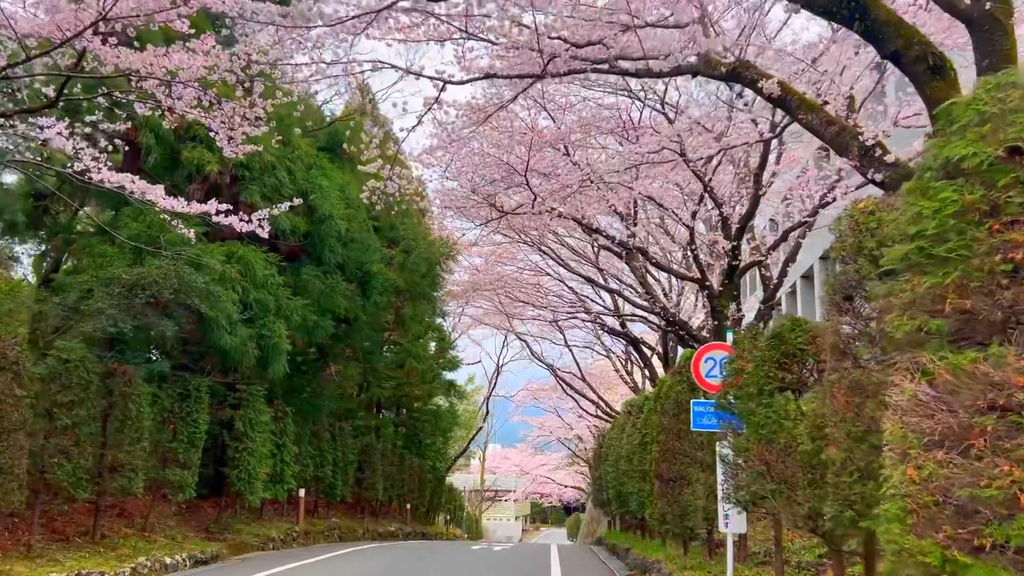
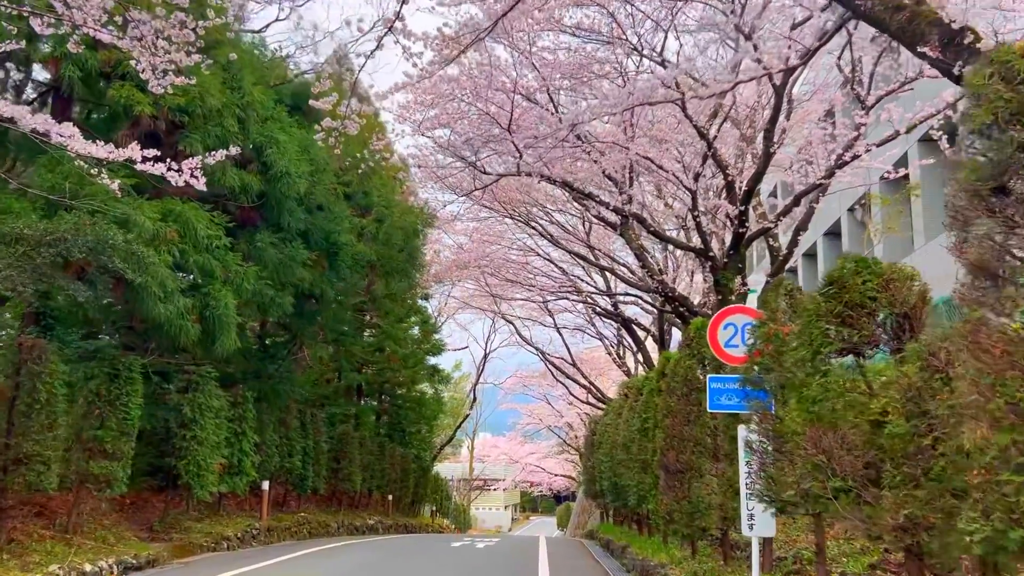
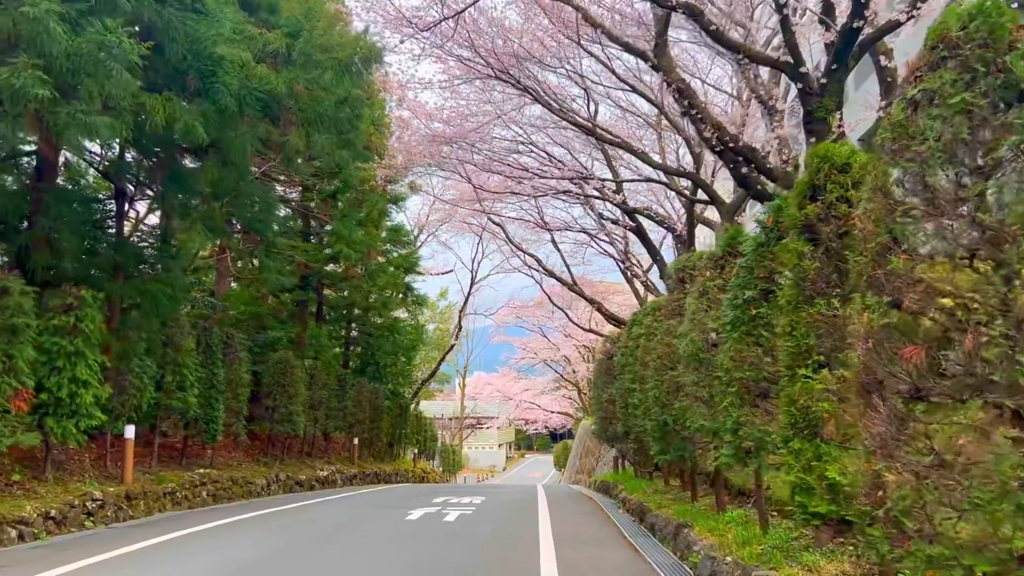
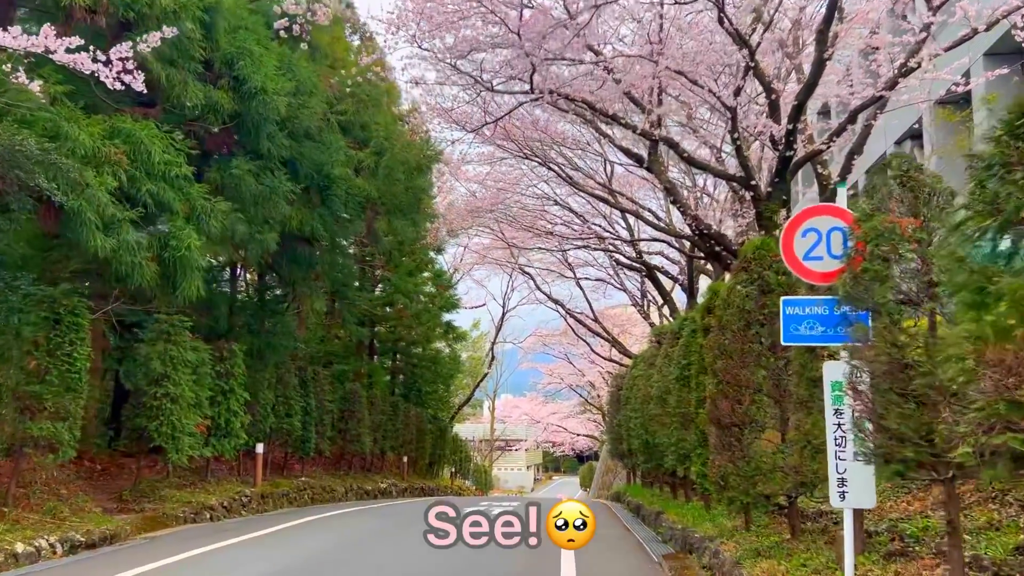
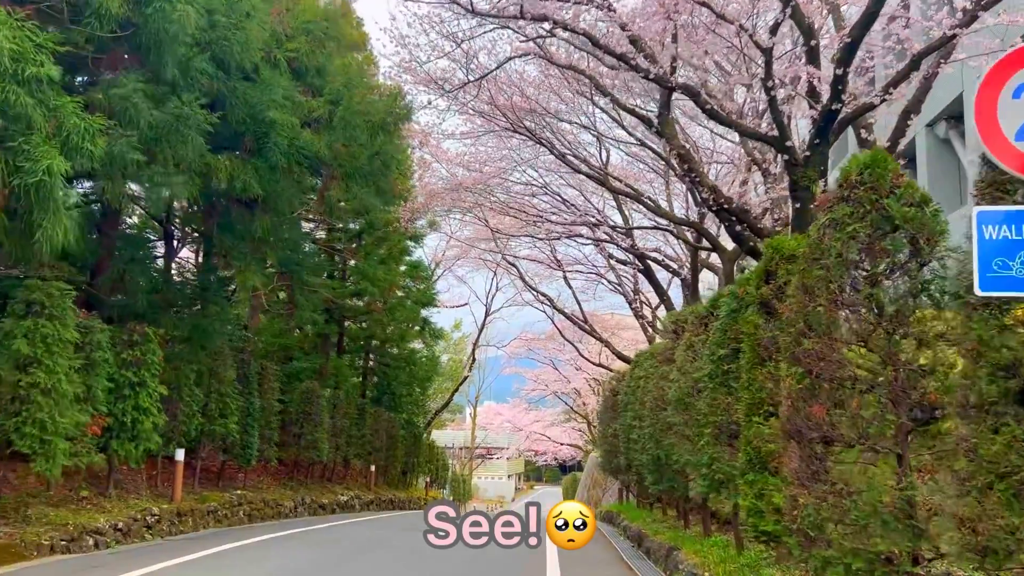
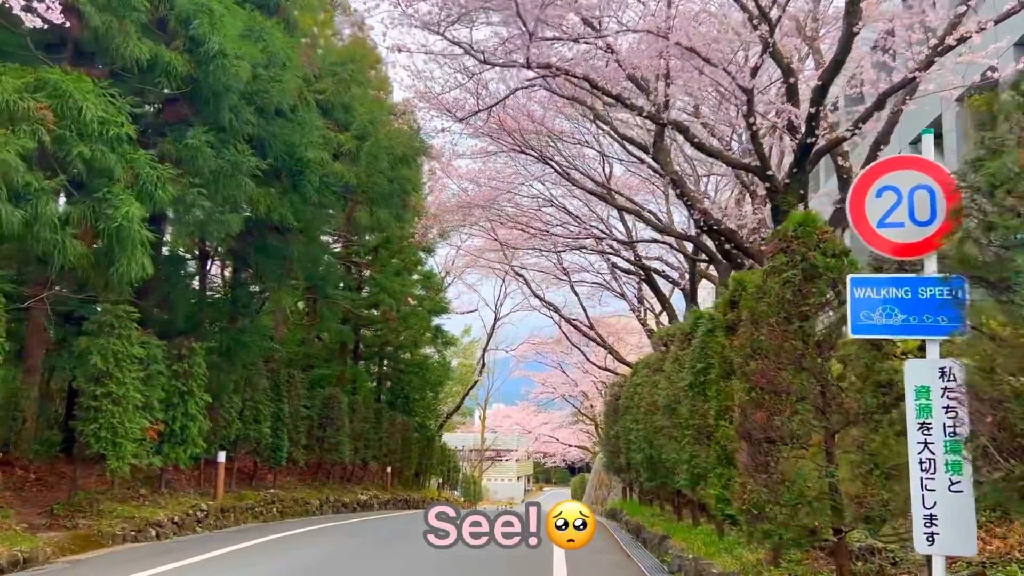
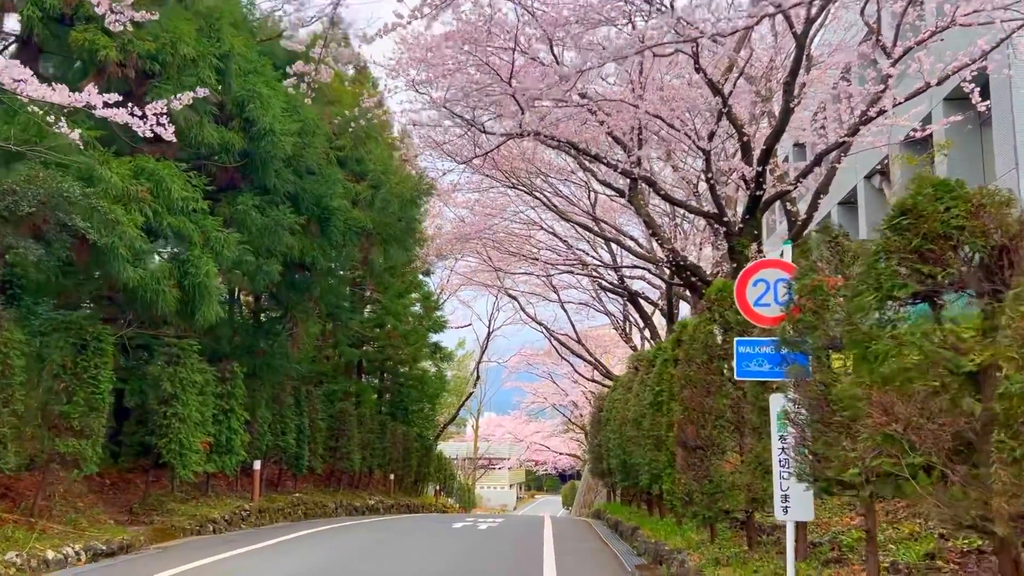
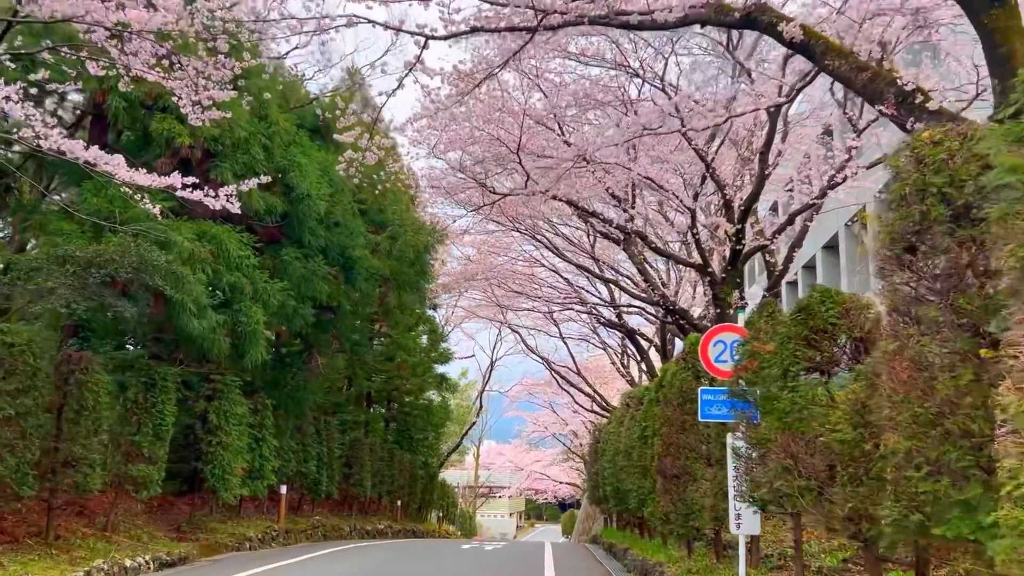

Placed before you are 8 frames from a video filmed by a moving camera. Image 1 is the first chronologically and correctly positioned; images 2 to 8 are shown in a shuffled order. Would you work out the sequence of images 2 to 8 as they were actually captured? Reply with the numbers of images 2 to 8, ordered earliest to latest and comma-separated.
8, 2, 7, 4, 6, 5, 3
